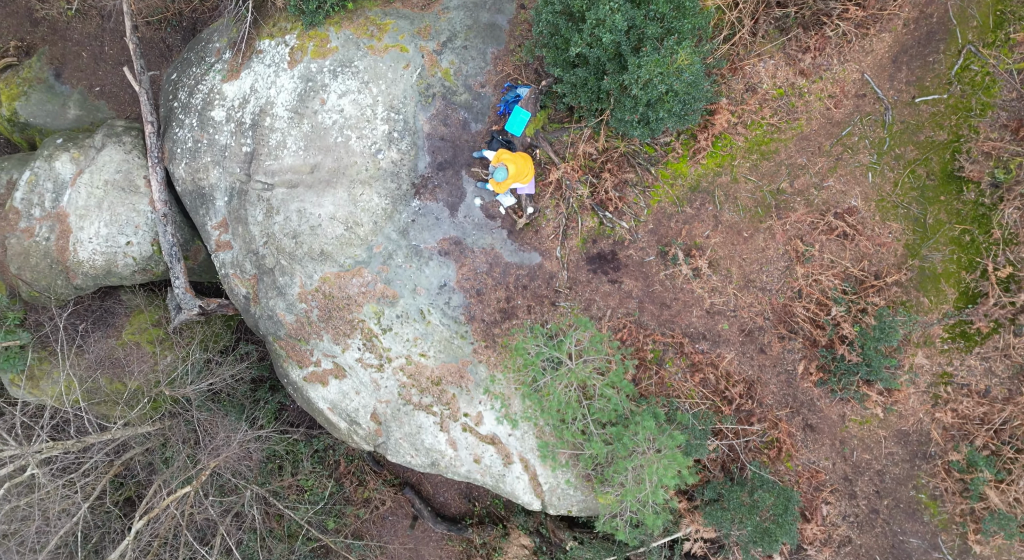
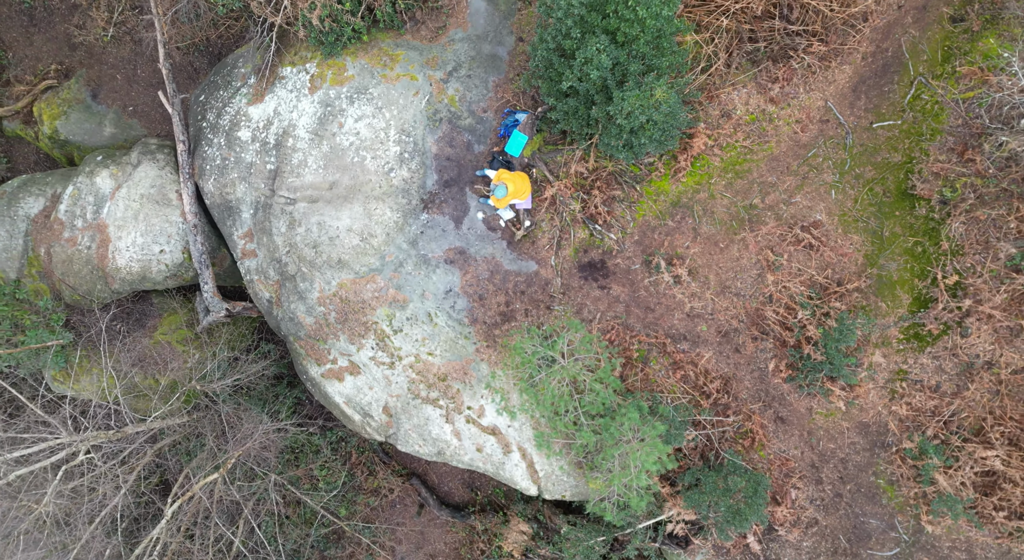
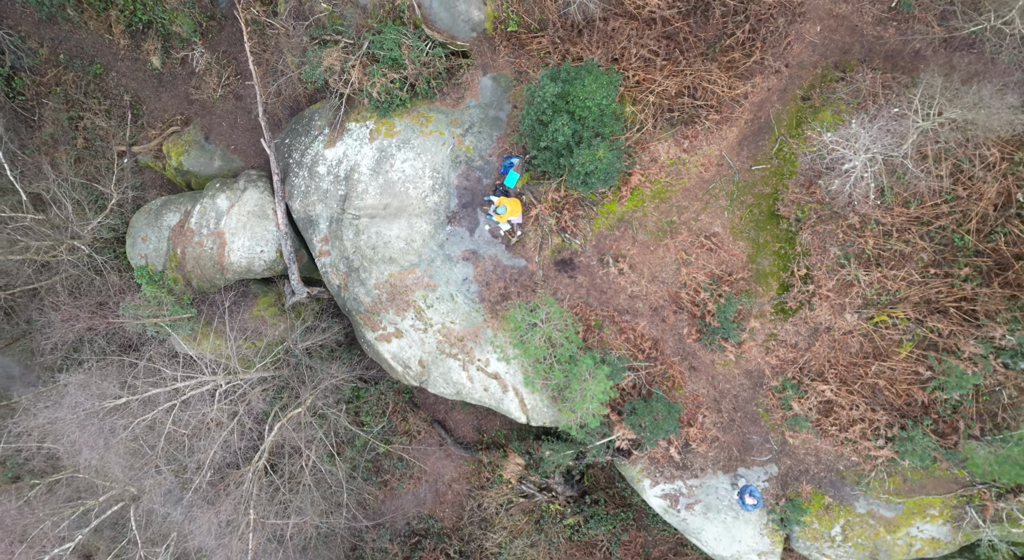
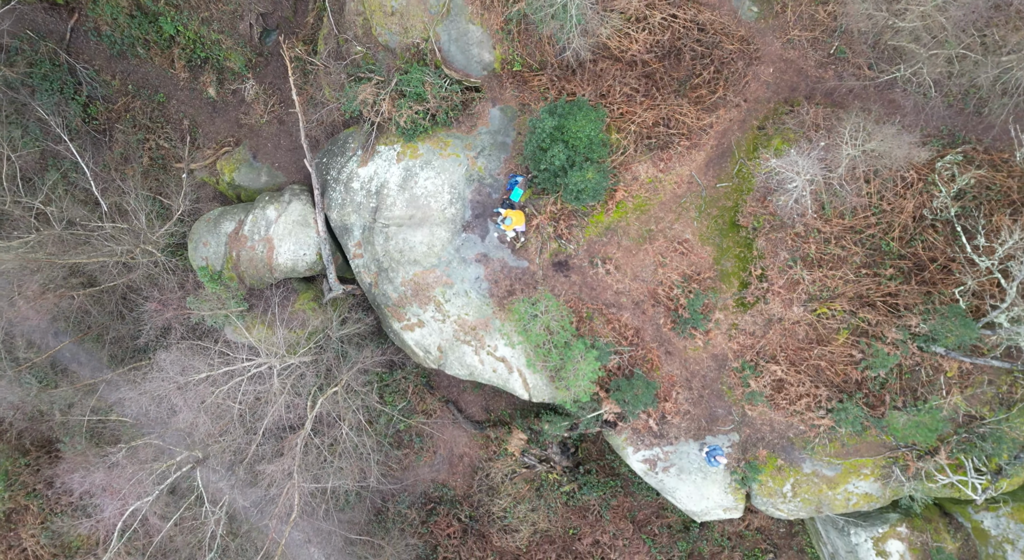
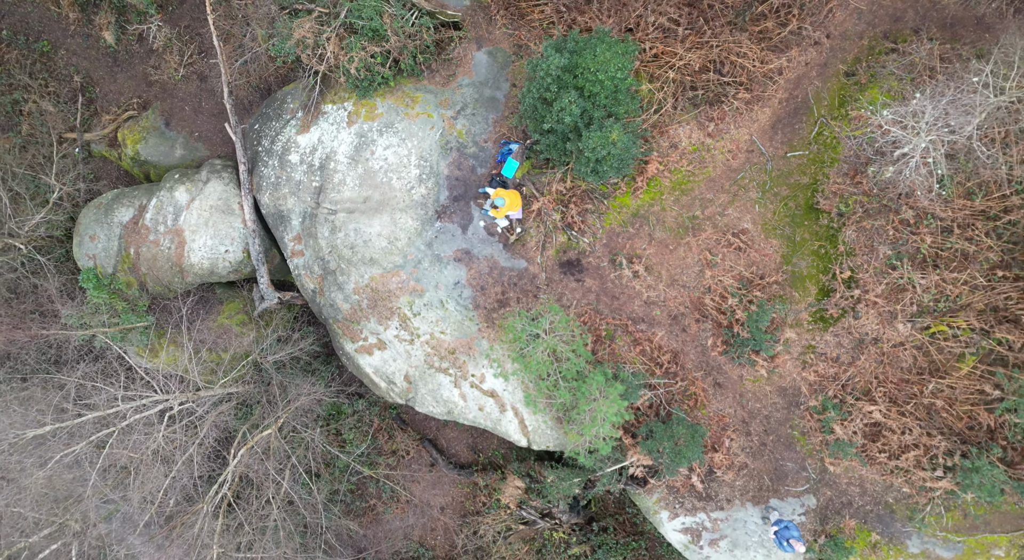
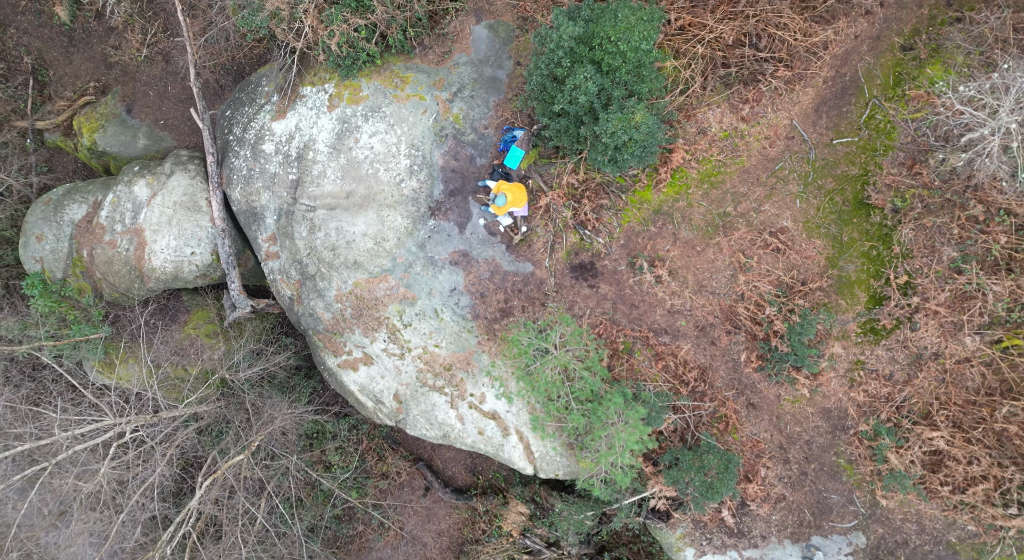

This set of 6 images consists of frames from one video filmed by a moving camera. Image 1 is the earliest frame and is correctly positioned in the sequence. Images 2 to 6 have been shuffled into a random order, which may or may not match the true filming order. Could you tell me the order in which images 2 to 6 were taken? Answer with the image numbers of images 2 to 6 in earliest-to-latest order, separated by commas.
2, 6, 5, 3, 4
